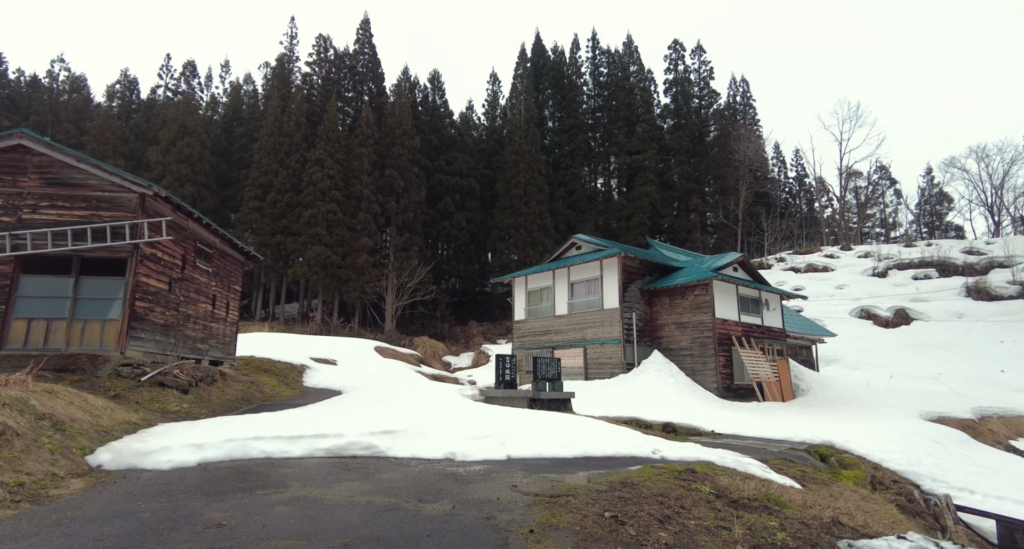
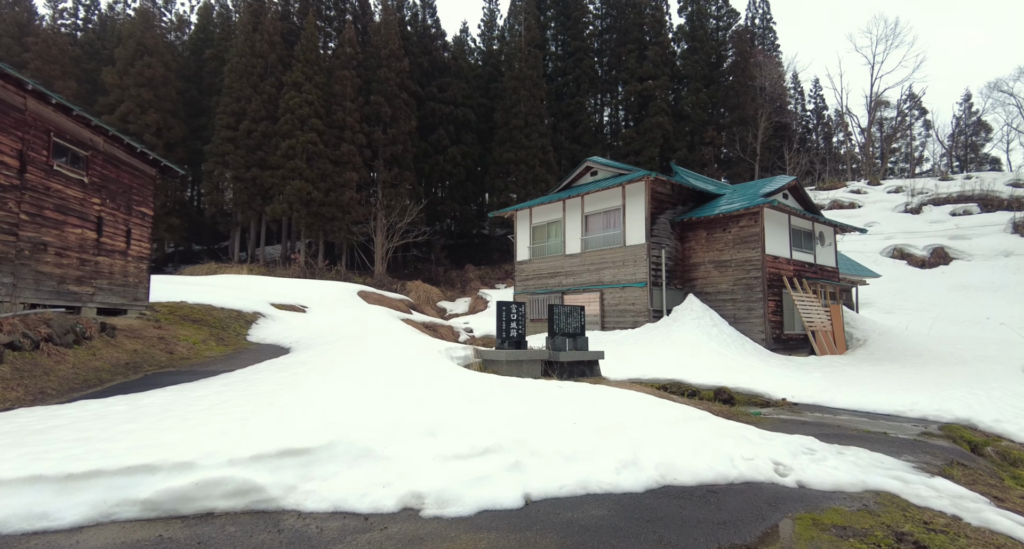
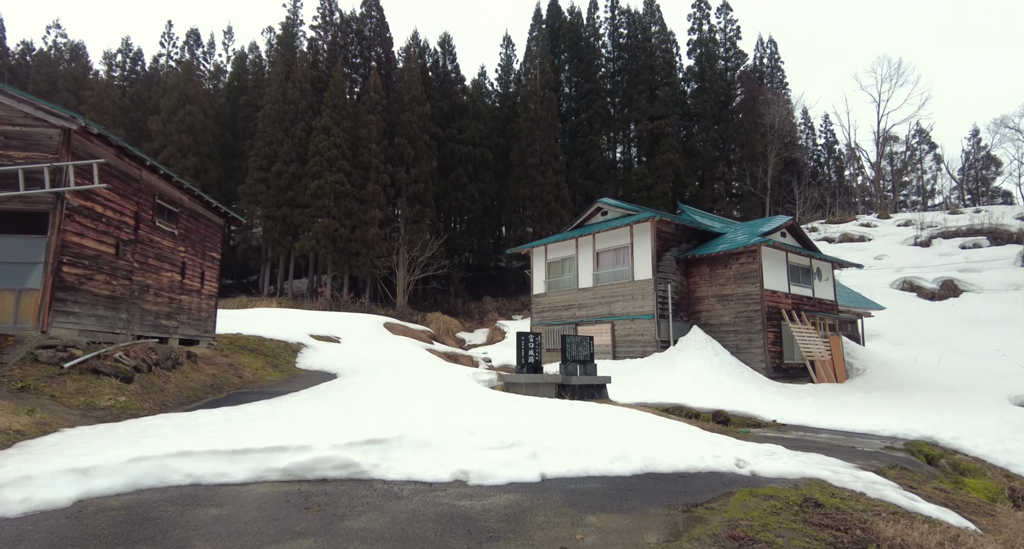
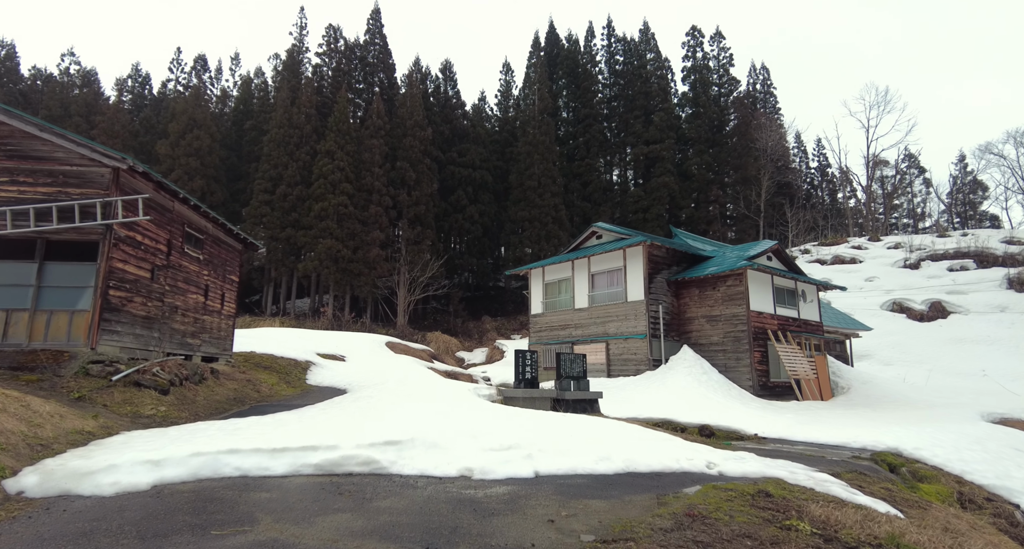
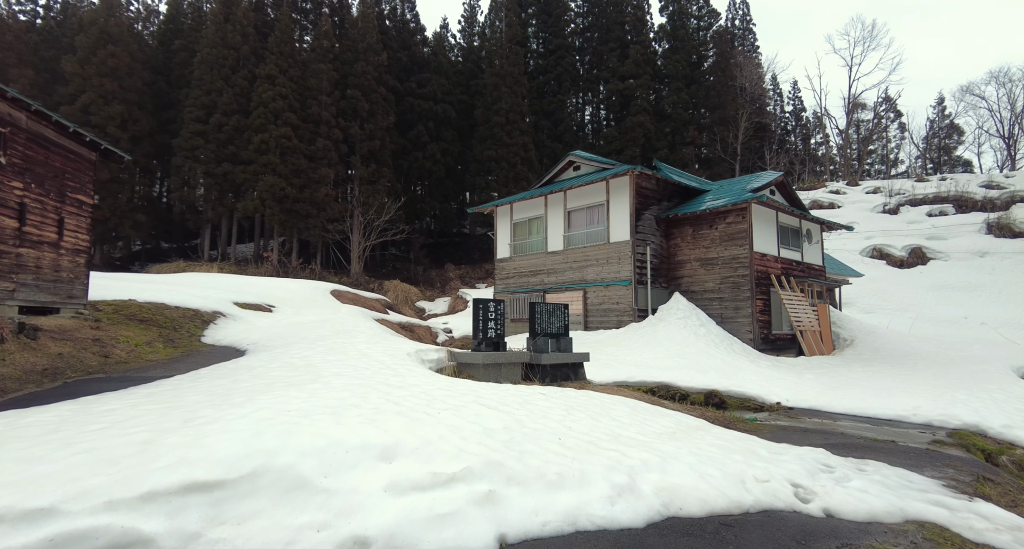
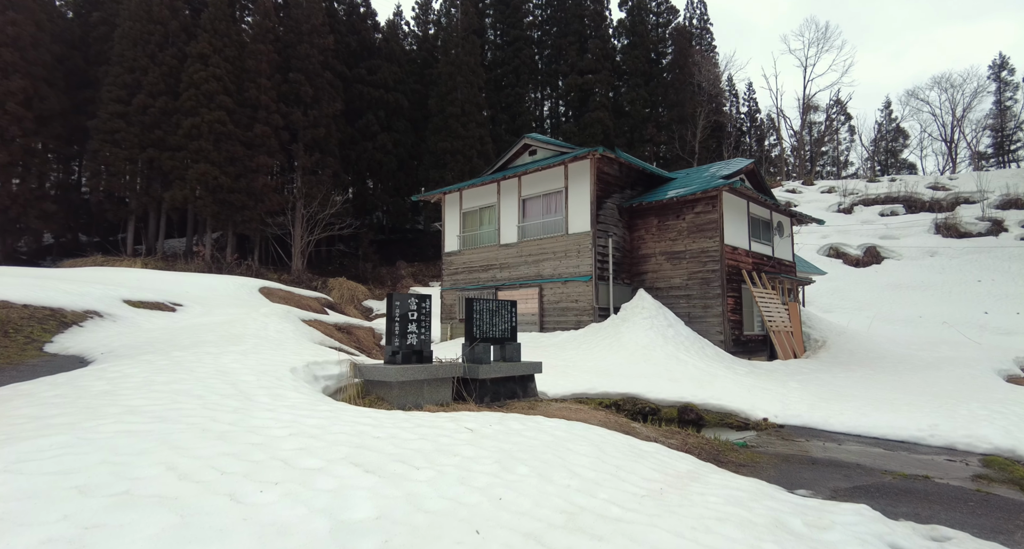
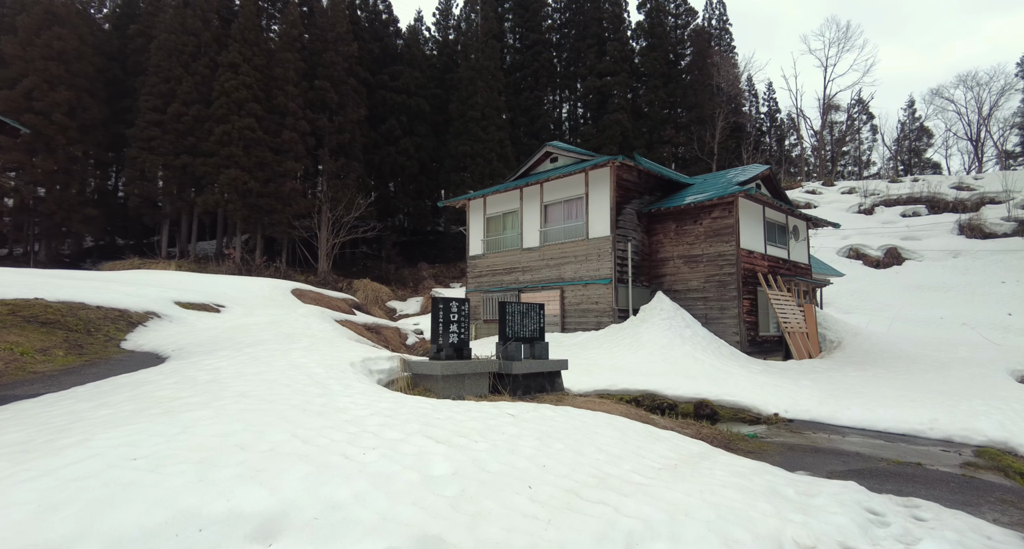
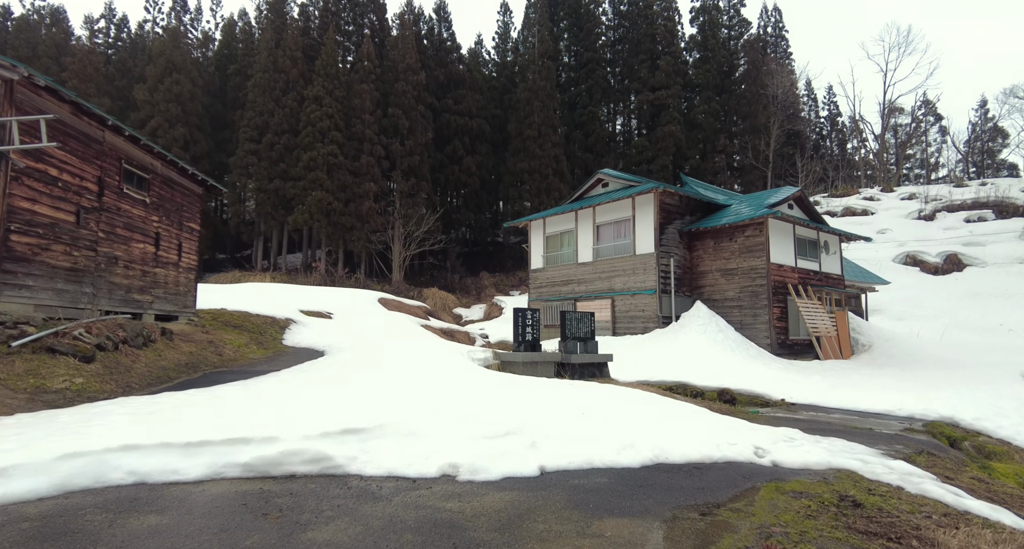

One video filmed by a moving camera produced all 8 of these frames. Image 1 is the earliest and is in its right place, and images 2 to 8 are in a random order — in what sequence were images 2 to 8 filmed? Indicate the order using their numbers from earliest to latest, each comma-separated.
4, 3, 8, 2, 5, 7, 6
